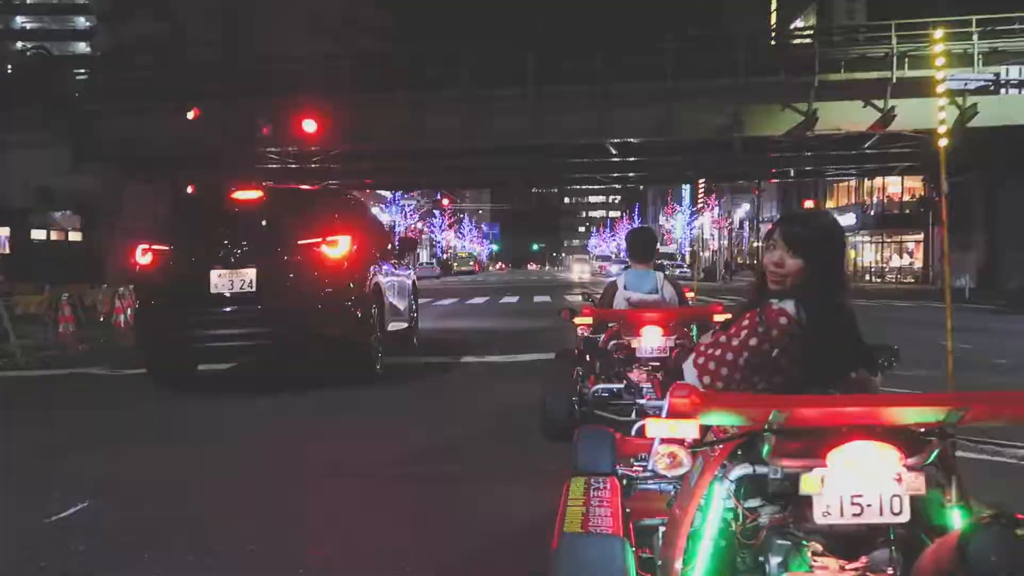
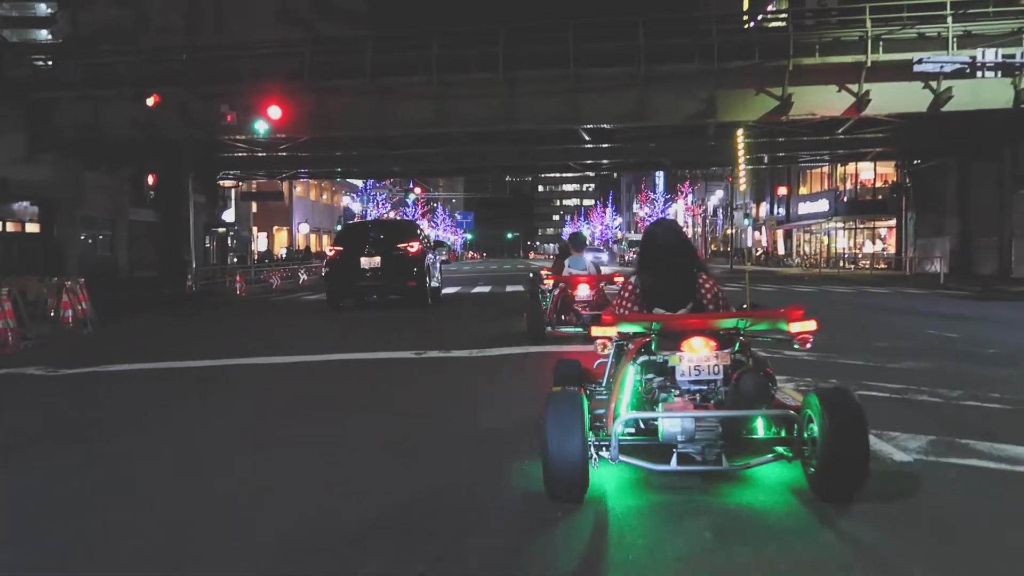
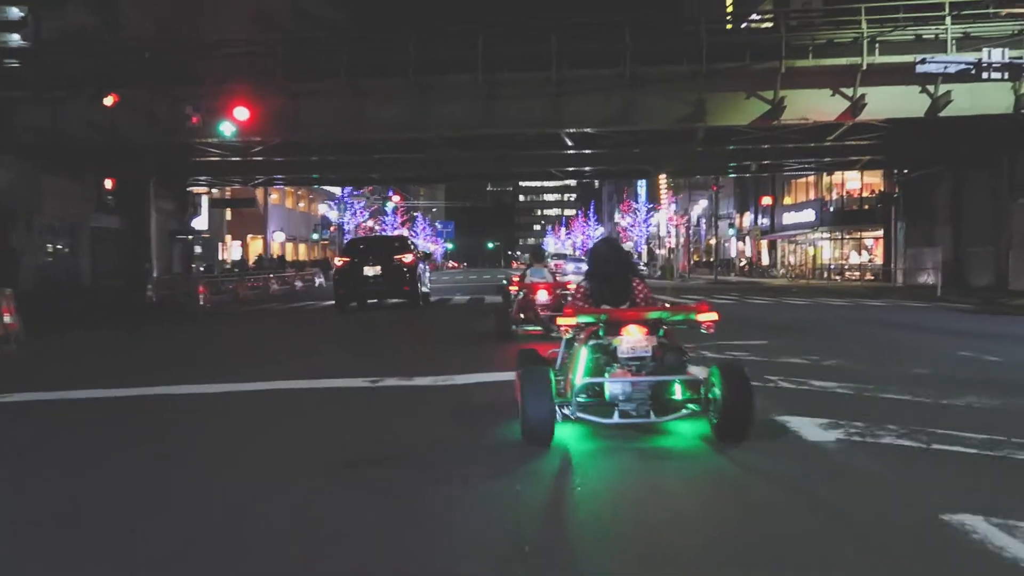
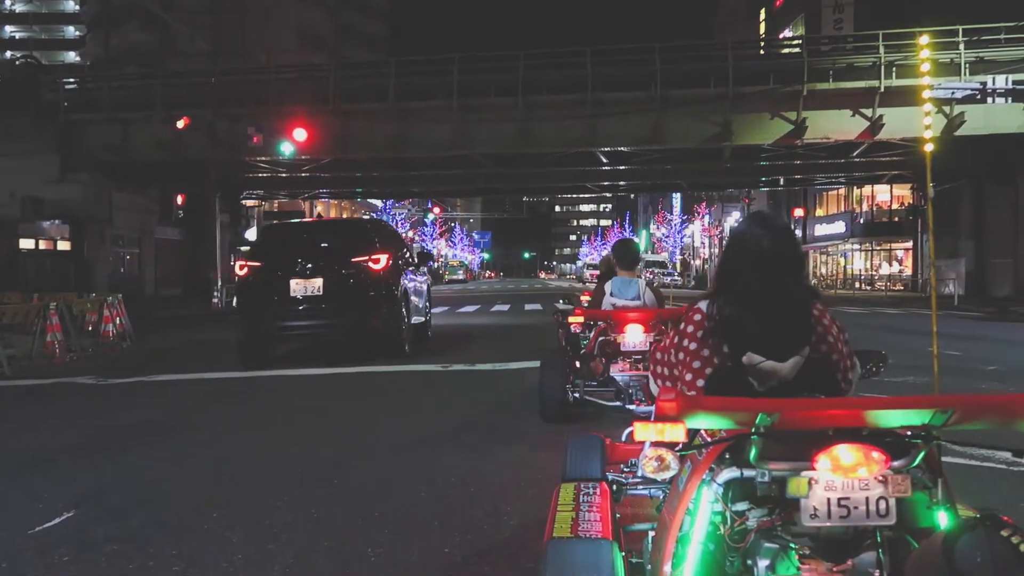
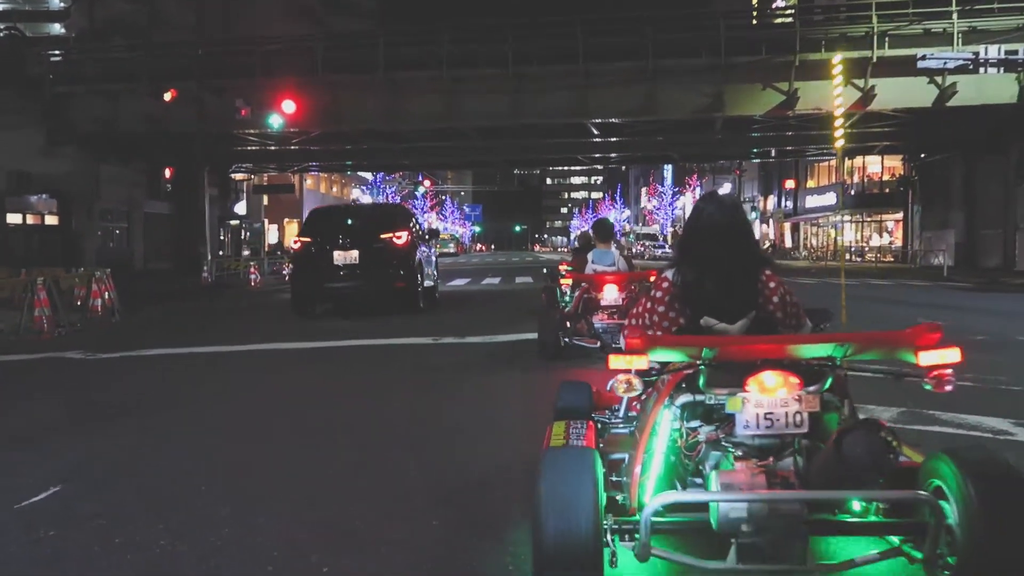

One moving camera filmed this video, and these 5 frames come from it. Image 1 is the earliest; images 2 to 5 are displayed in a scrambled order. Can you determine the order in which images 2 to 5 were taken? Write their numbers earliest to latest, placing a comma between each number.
4, 5, 2, 3
